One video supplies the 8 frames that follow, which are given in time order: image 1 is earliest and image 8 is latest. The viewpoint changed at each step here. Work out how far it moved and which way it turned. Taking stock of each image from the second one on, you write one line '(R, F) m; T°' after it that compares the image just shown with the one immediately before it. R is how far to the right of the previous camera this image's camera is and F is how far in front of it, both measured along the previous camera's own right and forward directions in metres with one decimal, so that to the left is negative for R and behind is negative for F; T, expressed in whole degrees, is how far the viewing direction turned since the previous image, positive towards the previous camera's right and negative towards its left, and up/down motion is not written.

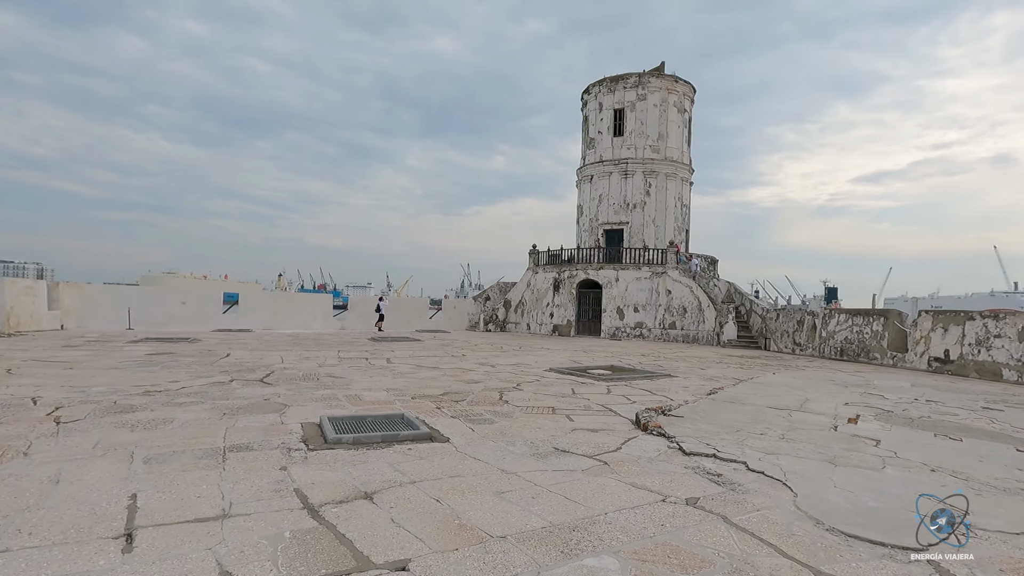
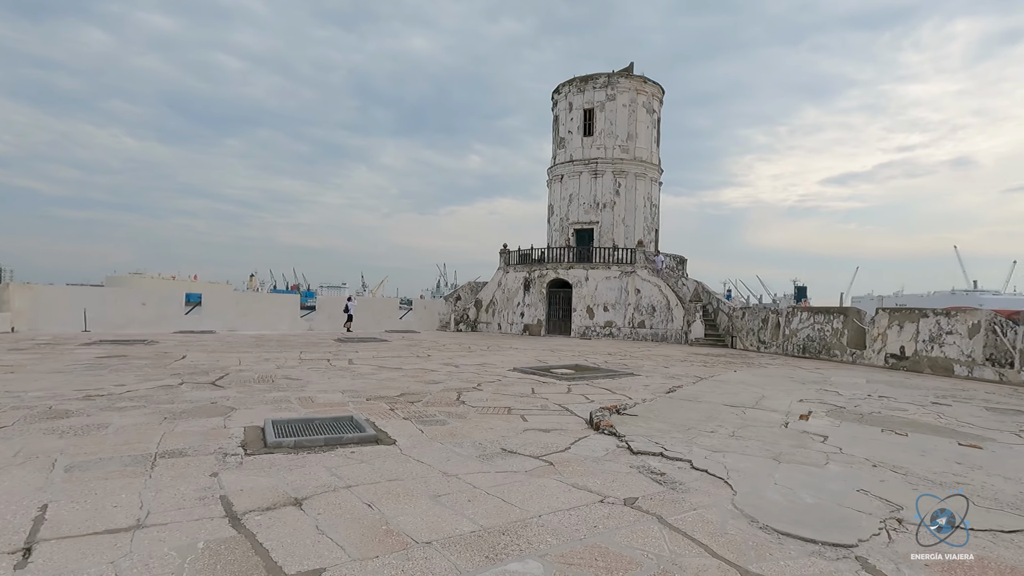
(+0.2, +0.1) m; +2°
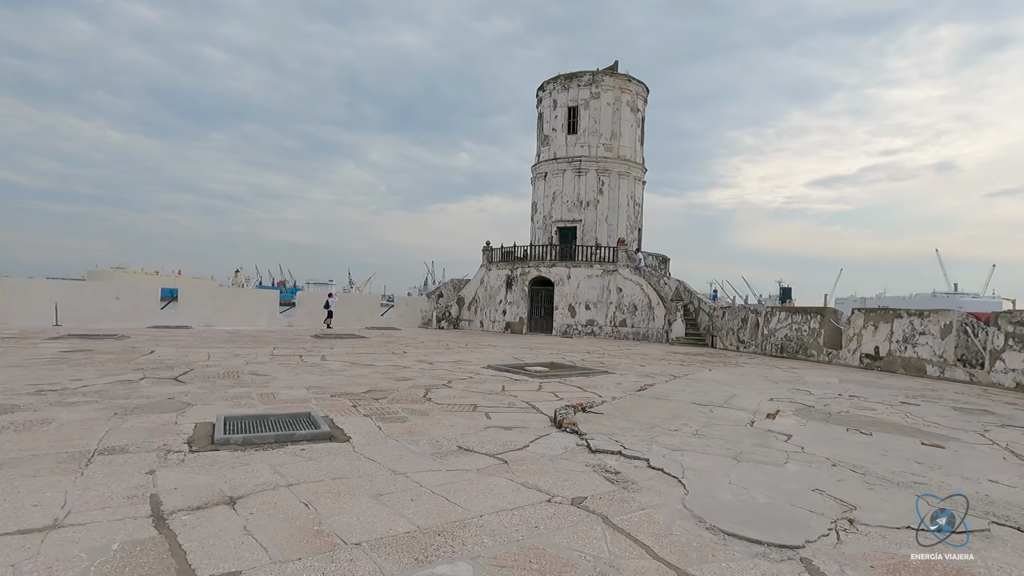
(+0.2, +0.1) m; +1°
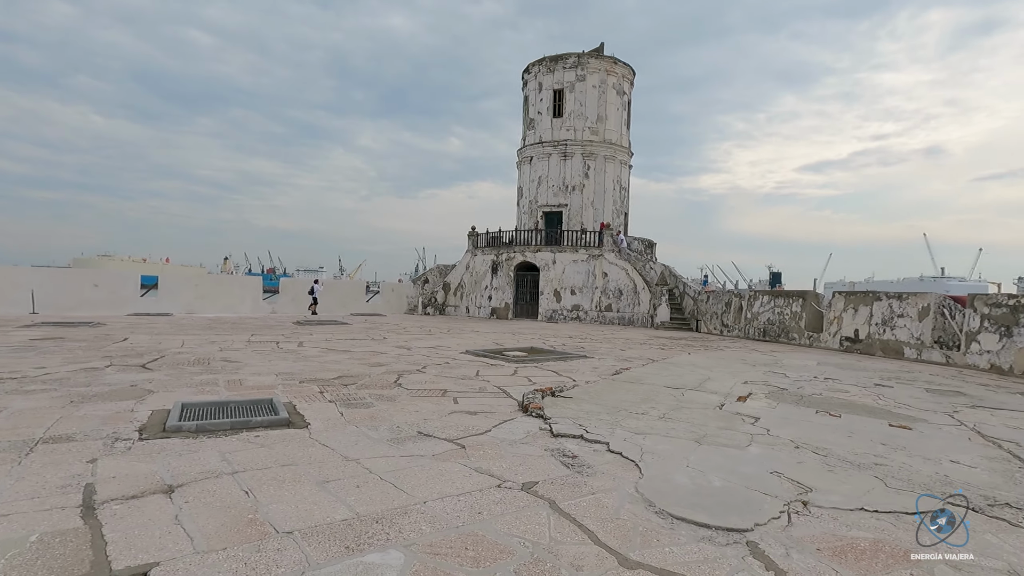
(+0.2, +0.1) m; +1°
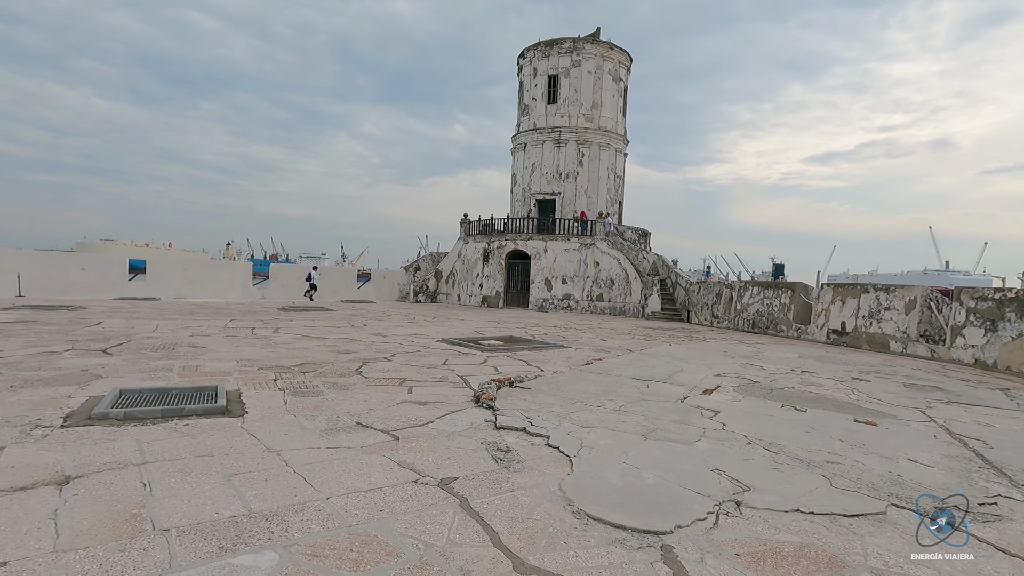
(+0.4, +0.1) m; 0°
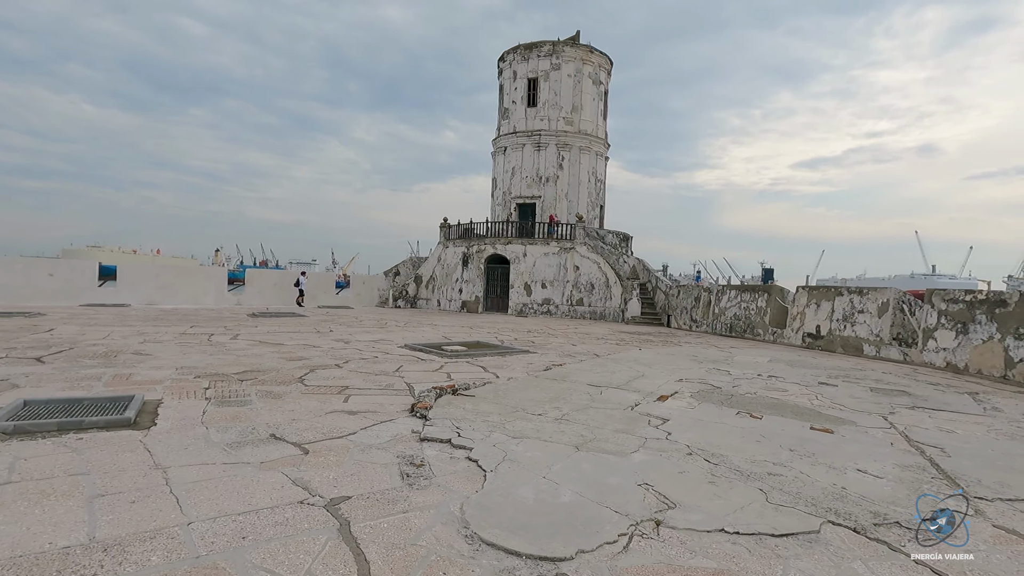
(+0.4, +0.2) m; +1°
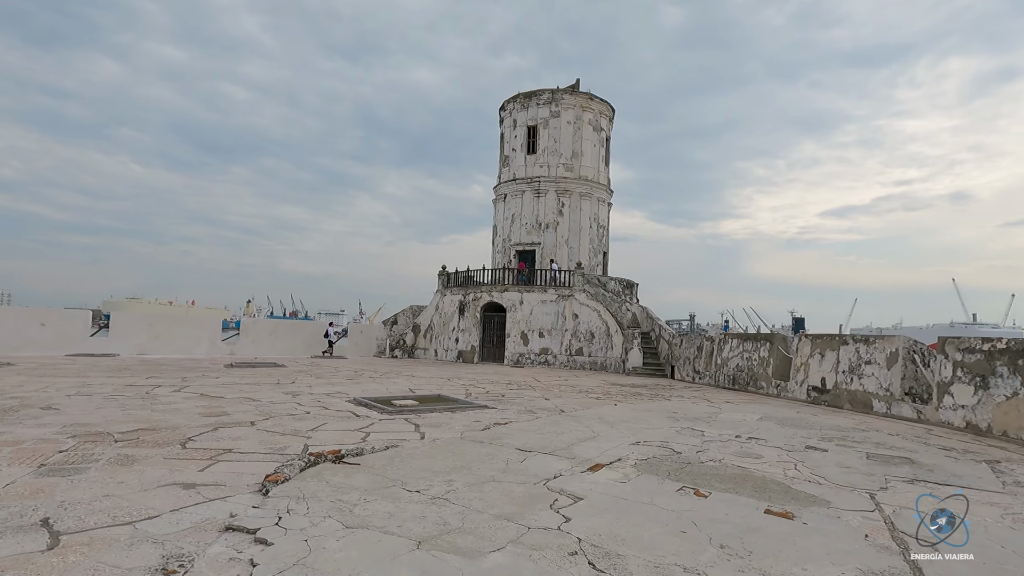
(+0.9, +0.7) m; -3°
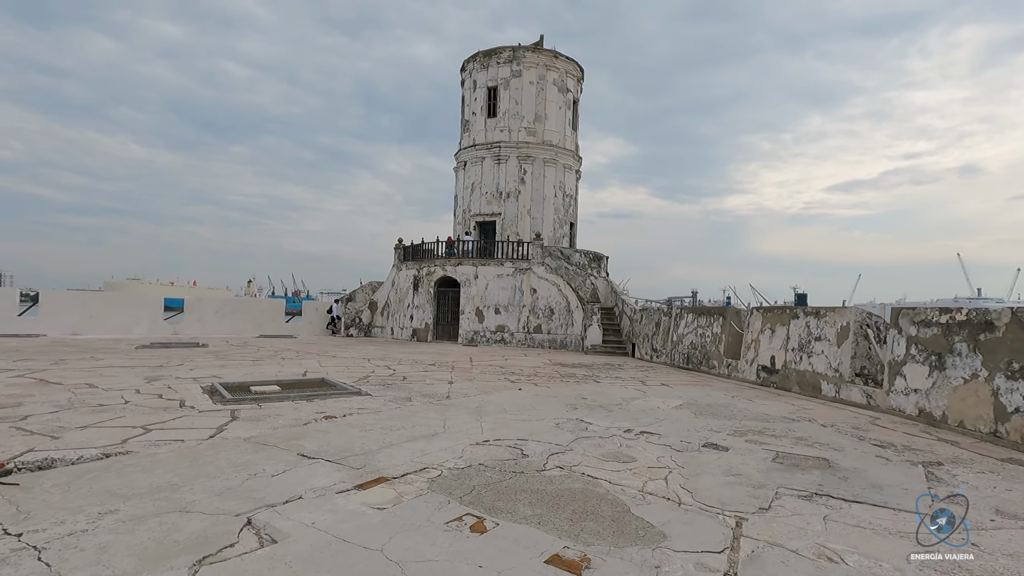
(+1.3, +1.1) m; 0°
